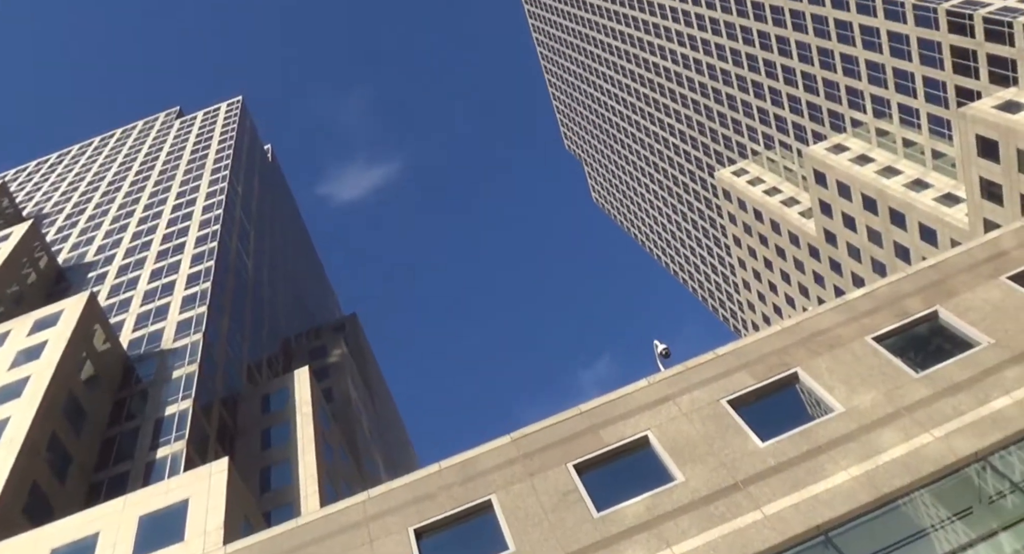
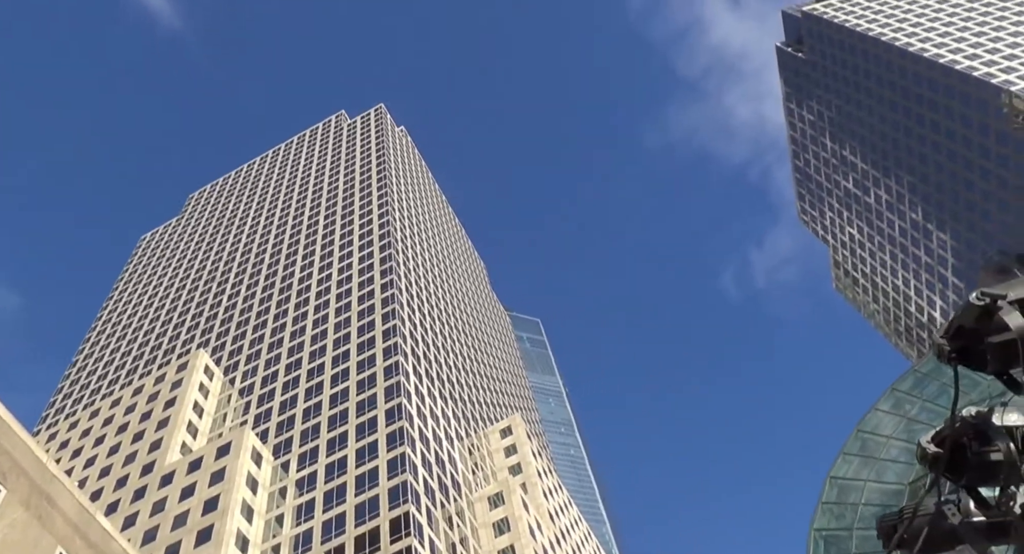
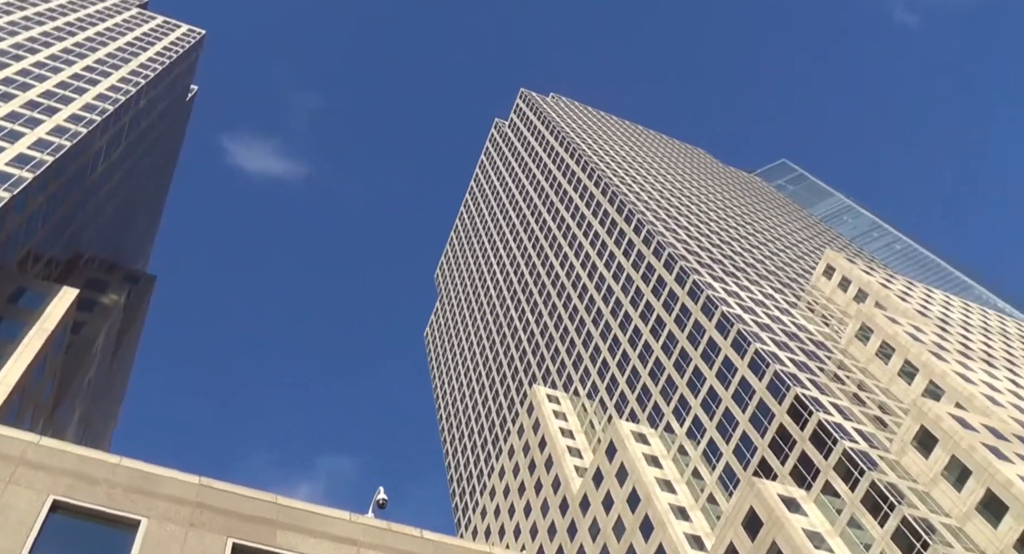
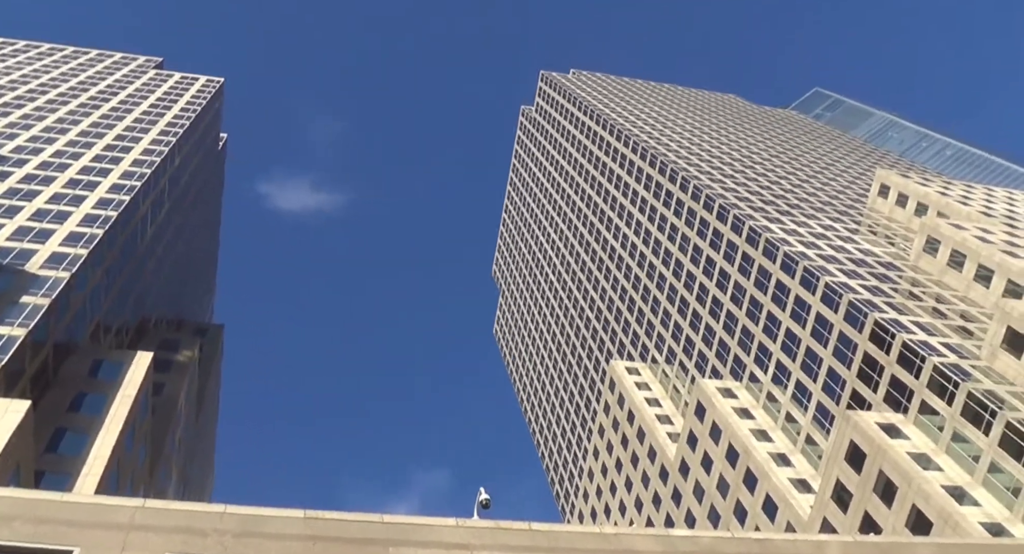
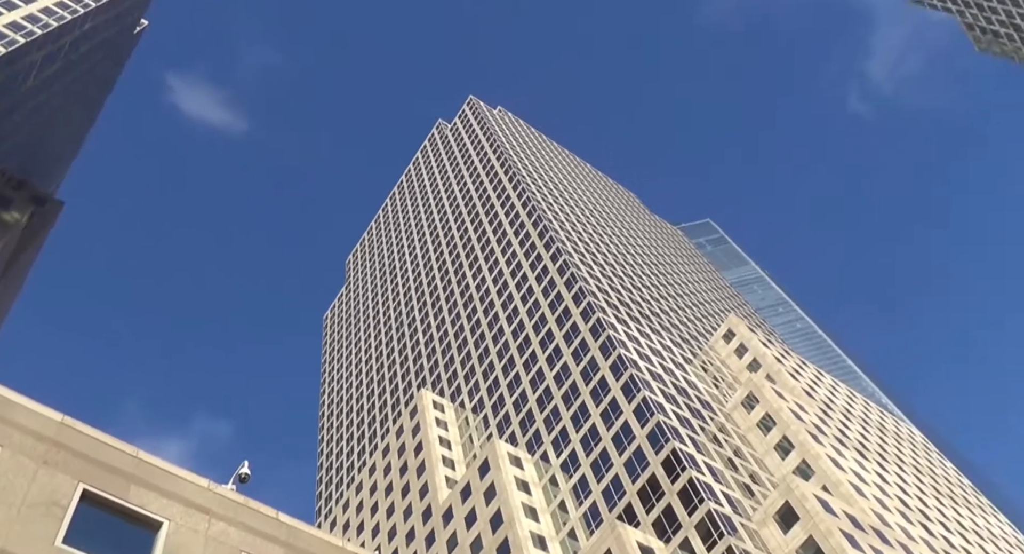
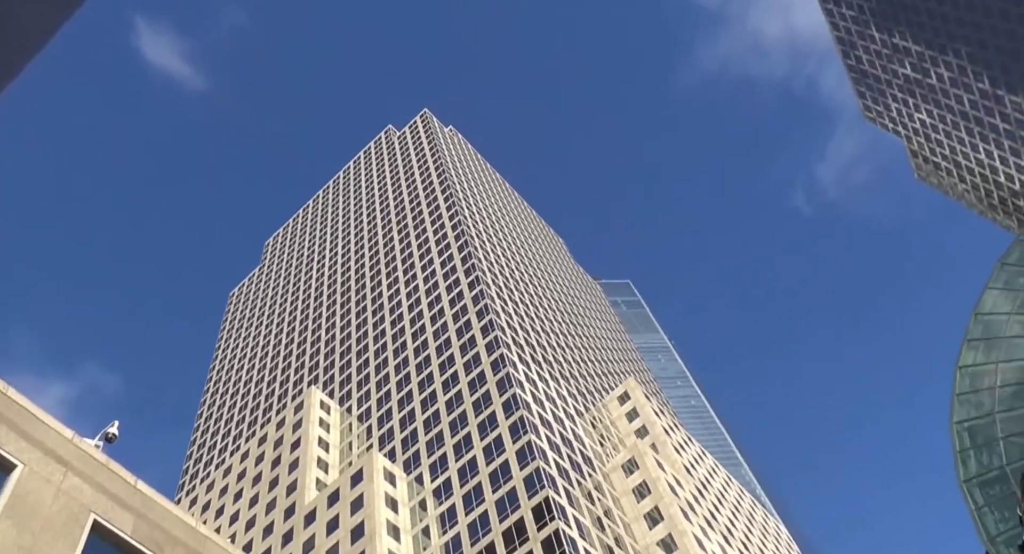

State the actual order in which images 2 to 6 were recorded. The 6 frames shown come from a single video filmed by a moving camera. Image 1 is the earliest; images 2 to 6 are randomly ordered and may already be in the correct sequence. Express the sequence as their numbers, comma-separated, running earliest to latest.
4, 3, 5, 6, 2
